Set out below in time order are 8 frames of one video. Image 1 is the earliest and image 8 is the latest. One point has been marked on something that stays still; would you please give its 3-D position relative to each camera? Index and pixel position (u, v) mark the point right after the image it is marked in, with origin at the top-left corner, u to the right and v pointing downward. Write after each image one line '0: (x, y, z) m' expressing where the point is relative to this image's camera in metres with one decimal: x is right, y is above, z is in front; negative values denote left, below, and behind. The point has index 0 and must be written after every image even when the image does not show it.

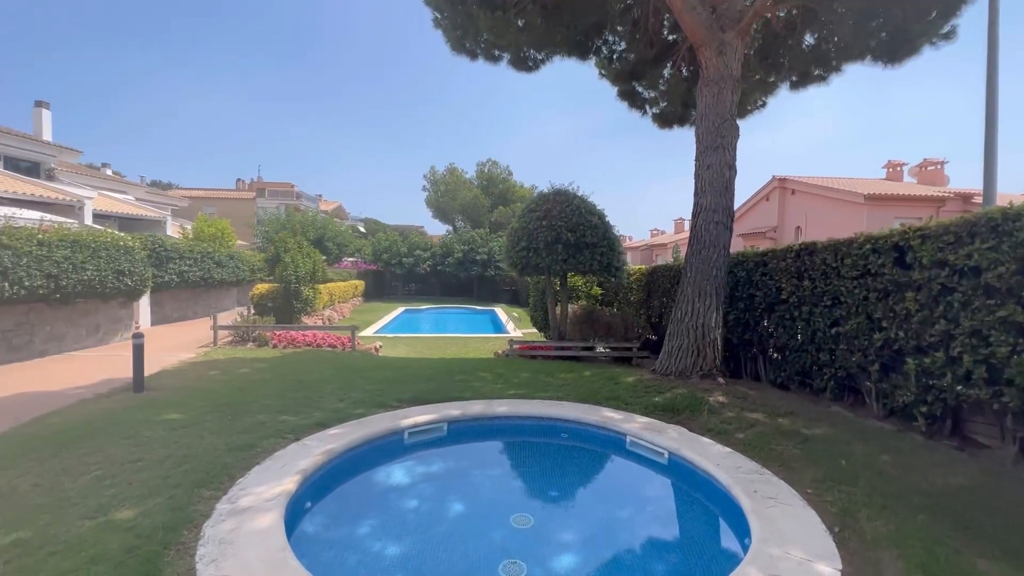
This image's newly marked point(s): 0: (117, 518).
0: (-3.1, -1.8, +3.6) m
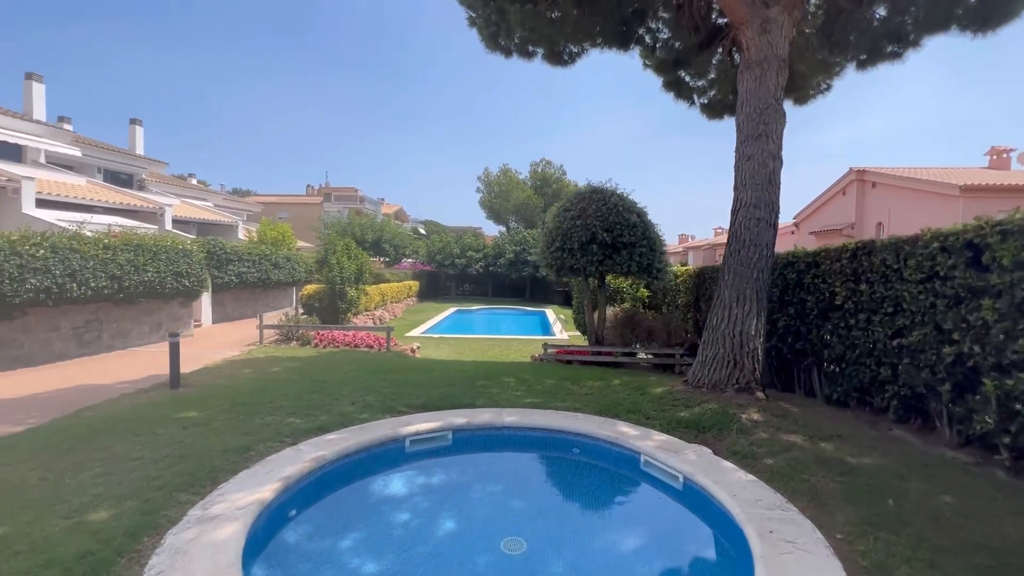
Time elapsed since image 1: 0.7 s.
0: (-3.3, -1.8, +3.7) m
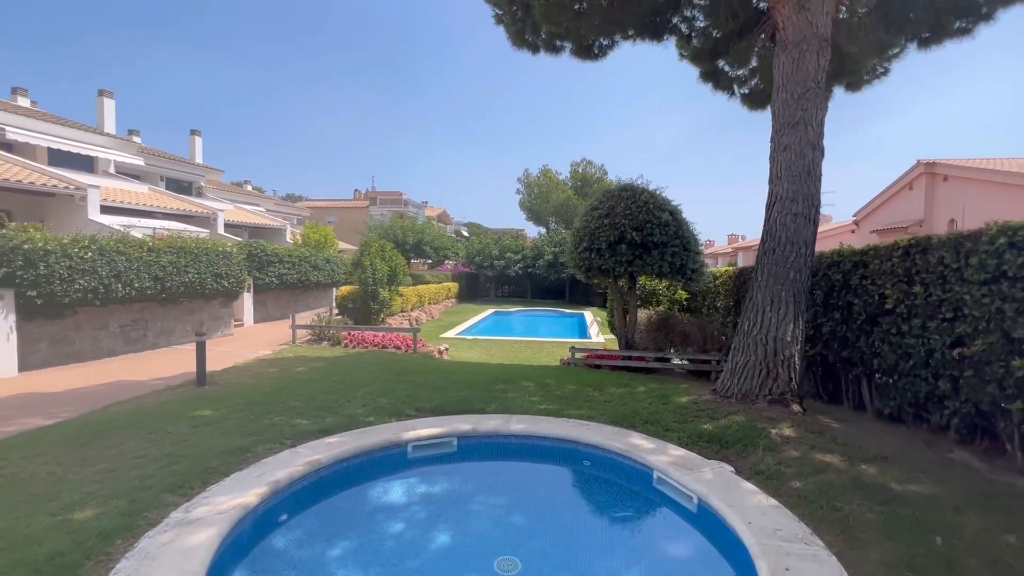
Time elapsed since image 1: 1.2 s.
0: (-3.5, -1.8, +3.7) m
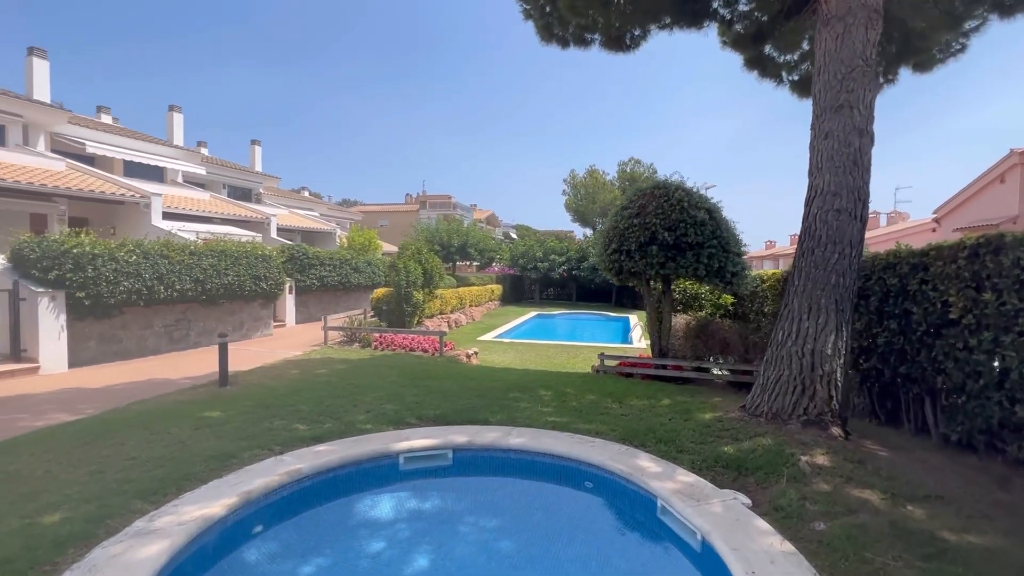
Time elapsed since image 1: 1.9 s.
0: (-3.7, -1.8, +3.7) m
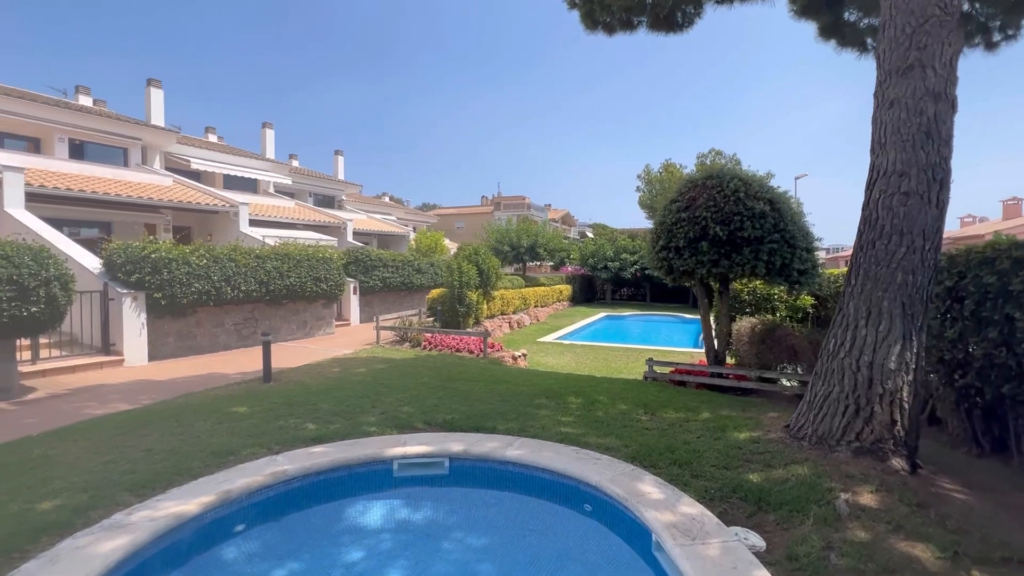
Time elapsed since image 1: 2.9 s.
0: (-4.0, -1.9, +4.0) m
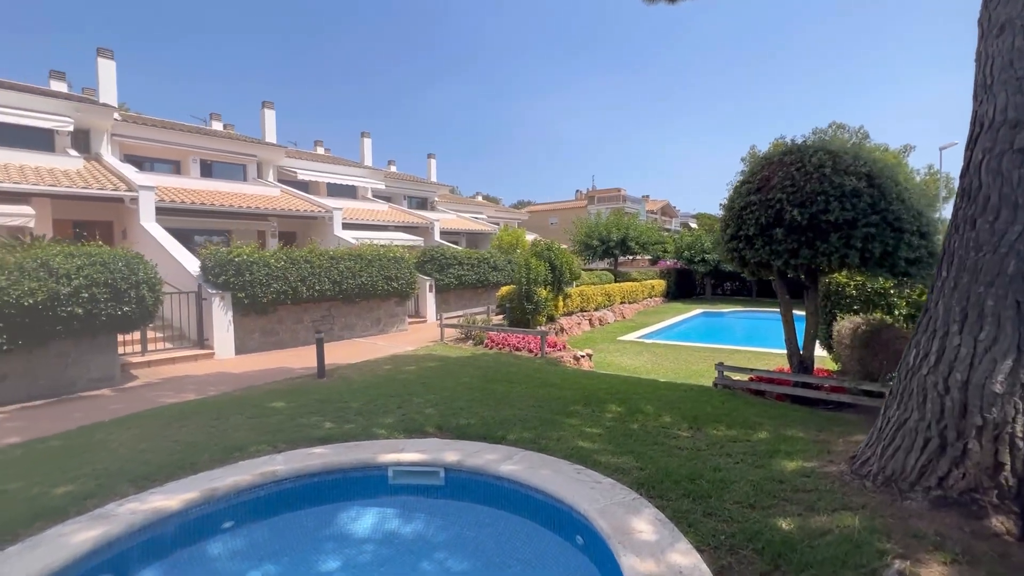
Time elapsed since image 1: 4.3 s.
0: (-4.3, -1.9, +4.4) m
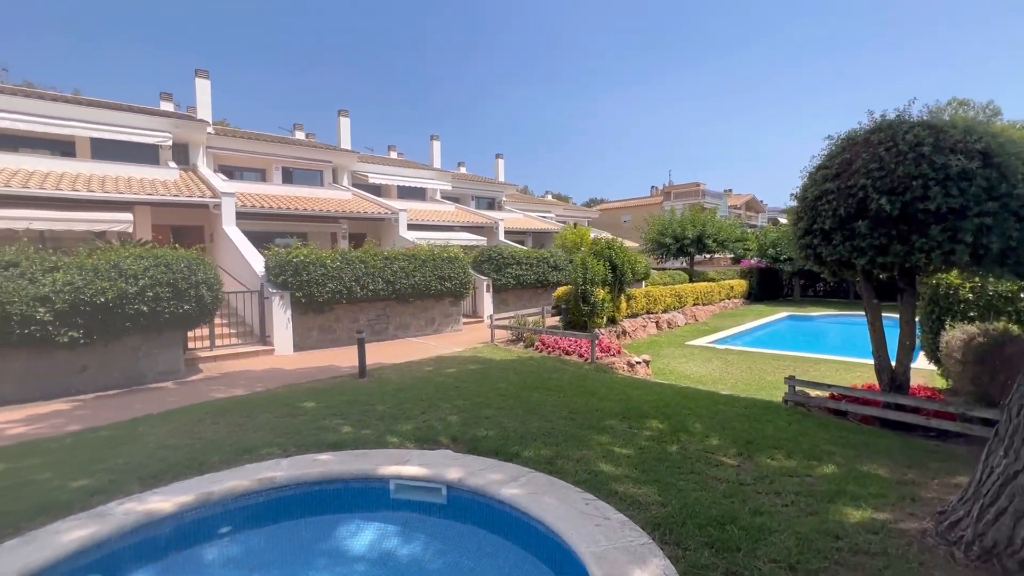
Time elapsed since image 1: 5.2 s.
0: (-4.3, -1.9, +4.6) m
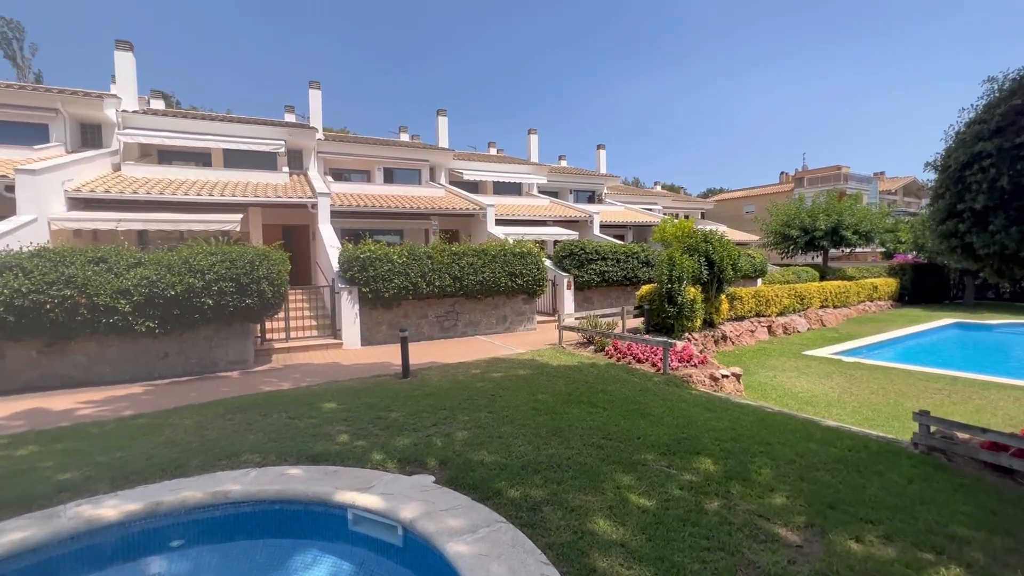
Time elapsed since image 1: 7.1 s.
0: (-4.5, -1.9, +4.6) m
